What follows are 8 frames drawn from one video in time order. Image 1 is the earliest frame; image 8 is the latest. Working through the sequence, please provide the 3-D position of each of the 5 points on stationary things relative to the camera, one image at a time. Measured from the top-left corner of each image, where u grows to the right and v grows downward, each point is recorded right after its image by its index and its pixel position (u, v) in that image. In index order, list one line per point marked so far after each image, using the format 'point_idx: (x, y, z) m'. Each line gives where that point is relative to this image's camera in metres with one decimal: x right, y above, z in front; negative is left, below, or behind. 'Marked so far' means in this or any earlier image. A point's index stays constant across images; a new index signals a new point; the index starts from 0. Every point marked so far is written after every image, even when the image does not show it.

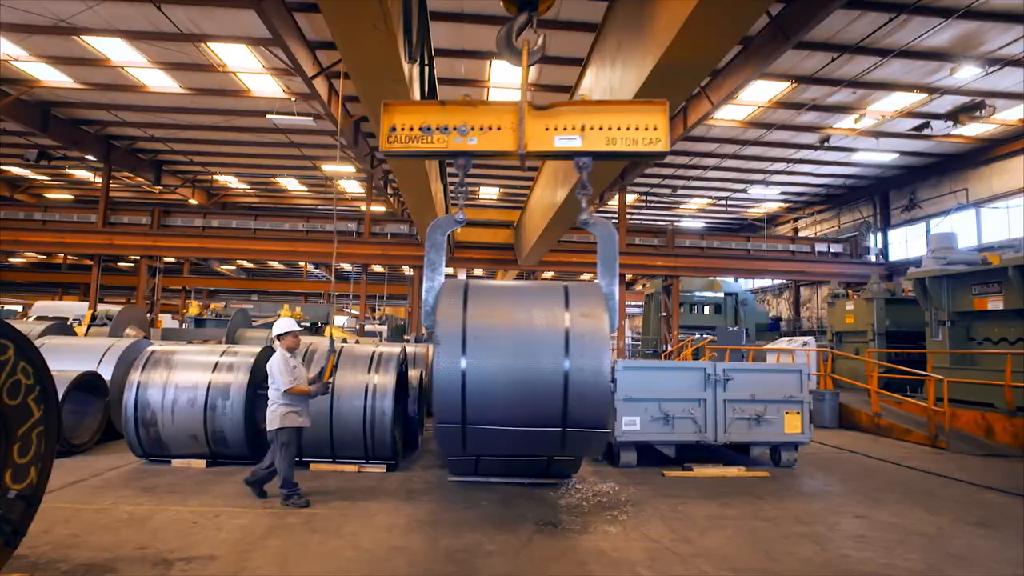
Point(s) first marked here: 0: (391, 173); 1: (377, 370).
0: (-3.8, +3.4, +17.6) m
1: (-1.4, -0.9, +6.0) m
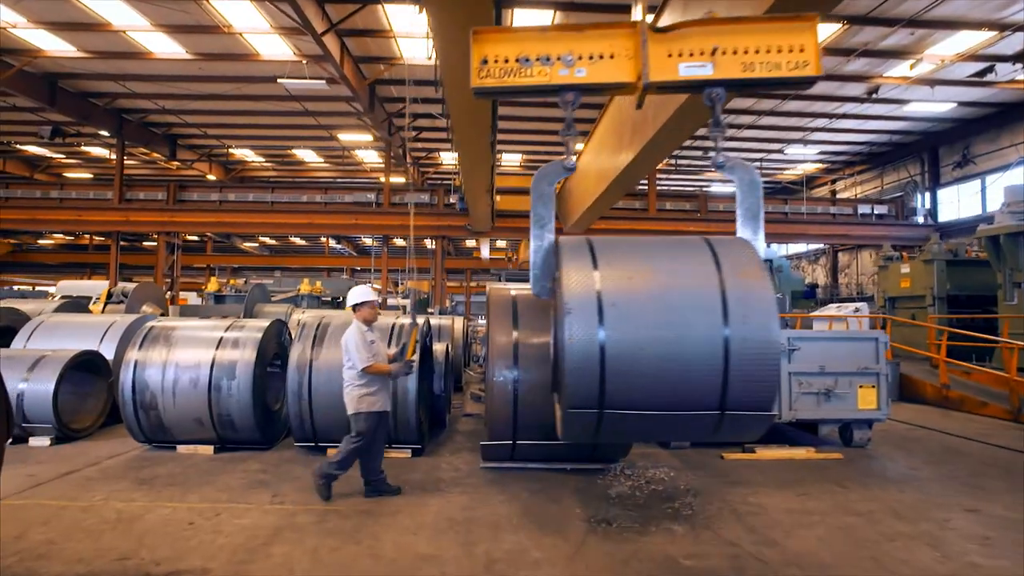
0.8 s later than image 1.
0: (-3.0, +4.2, +16.8) m
1: (-1.1, -0.5, +5.3) m
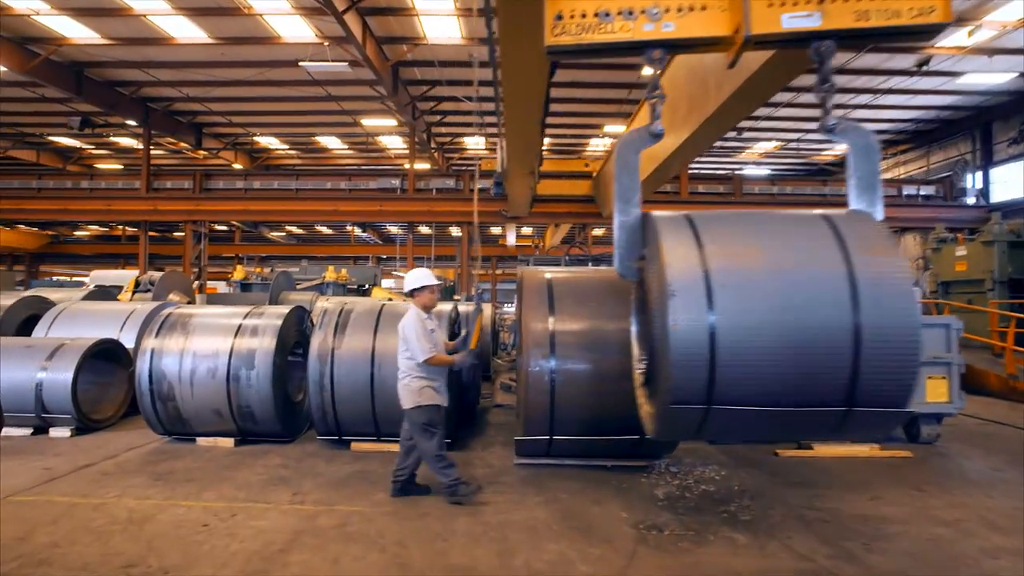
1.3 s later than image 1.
0: (-2.3, +4.6, +16.4) m
1: (-0.8, -0.4, +5.0) m
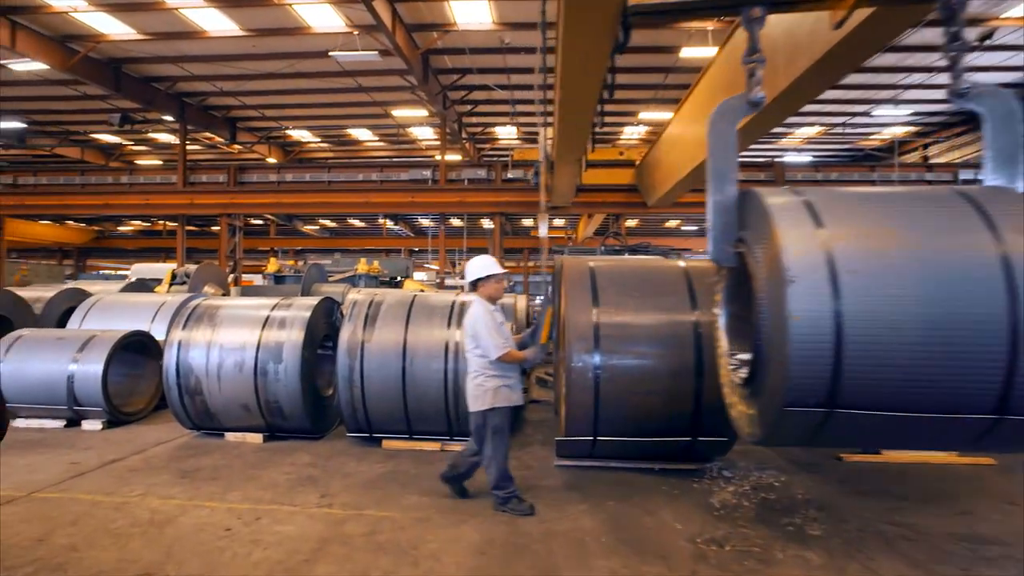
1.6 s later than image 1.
0: (-1.4, +4.8, +16.2) m
1: (-0.4, -0.3, +4.7) m
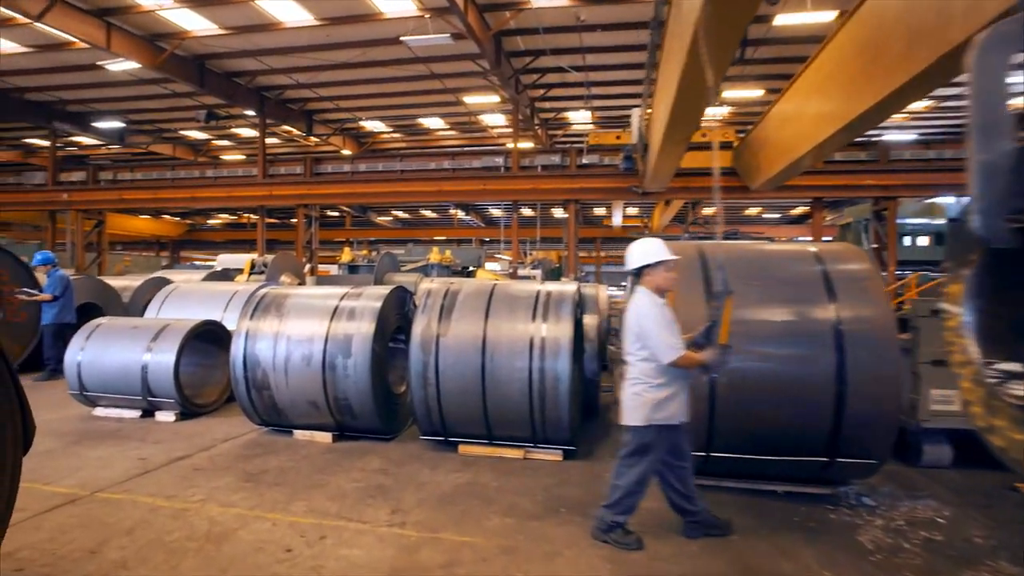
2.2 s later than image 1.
0: (+0.7, +5.1, +15.6) m
1: (+0.2, -0.2, +4.1) m
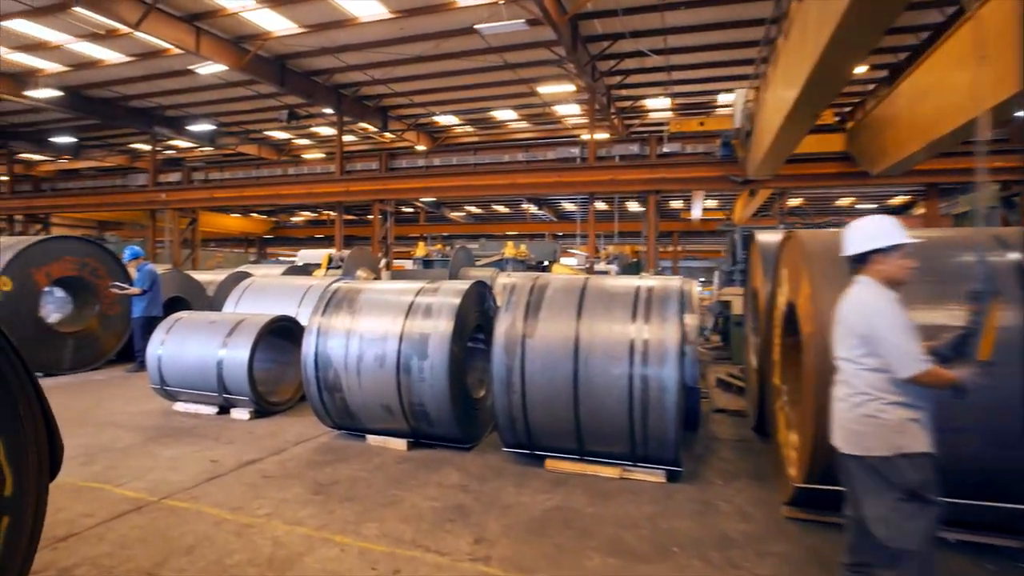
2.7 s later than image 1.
0: (+2.7, +5.2, +14.8) m
1: (+0.8, -0.2, +3.6) m
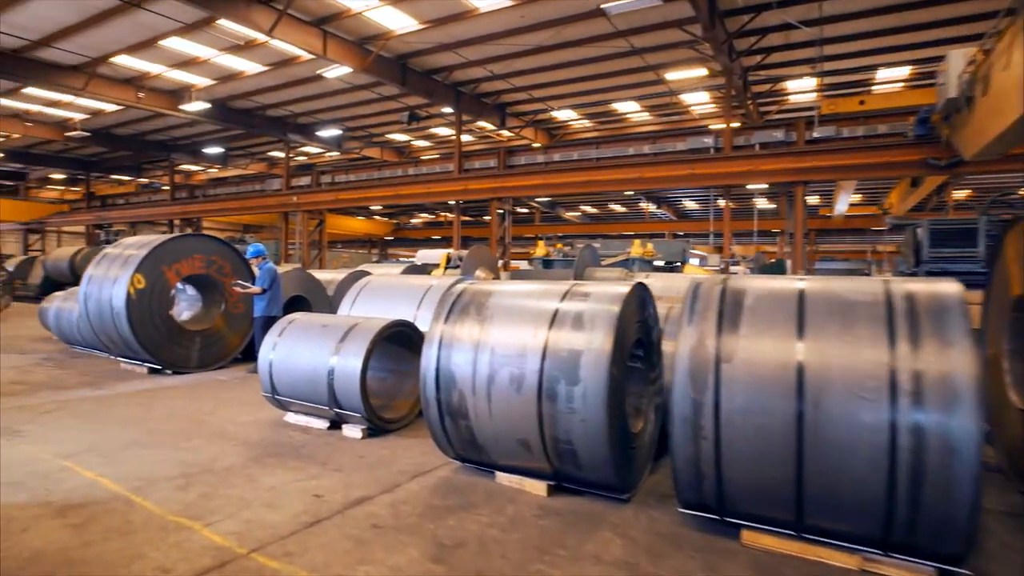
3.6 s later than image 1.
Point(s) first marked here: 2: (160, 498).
0: (+5.7, +5.1, +13.1) m
1: (+1.7, -0.2, +2.4) m
2: (-1.9, -1.1, +3.1) m
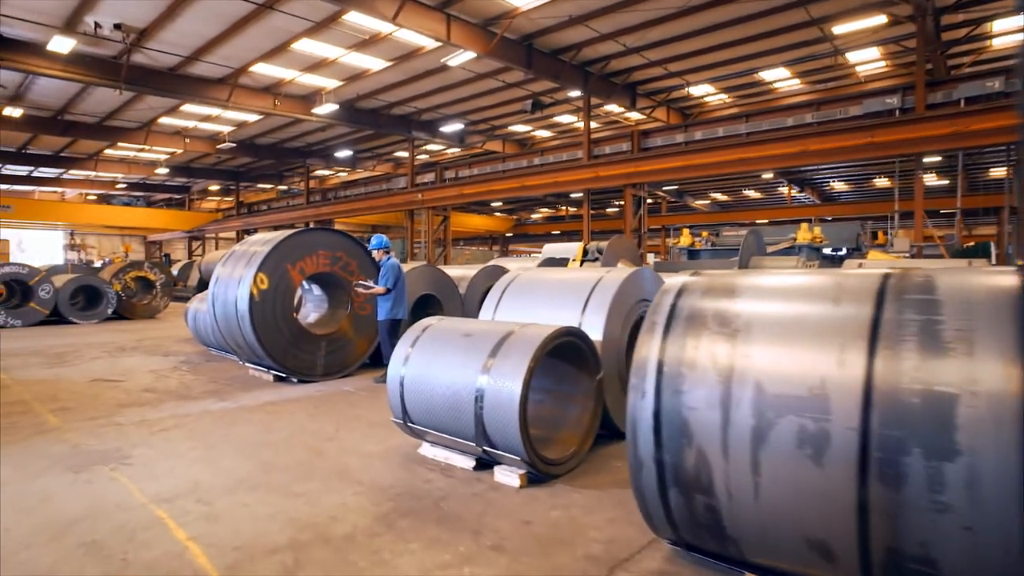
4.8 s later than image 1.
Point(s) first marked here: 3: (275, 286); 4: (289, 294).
0: (+8.4, +5.3, +10.4) m
1: (+2.4, -0.2, +0.7) m
2: (-1.0, -1.1, +2.2) m
3: (-2.4, 0.0, +5.9) m
4: (-2.3, -0.1, +6.0) m
